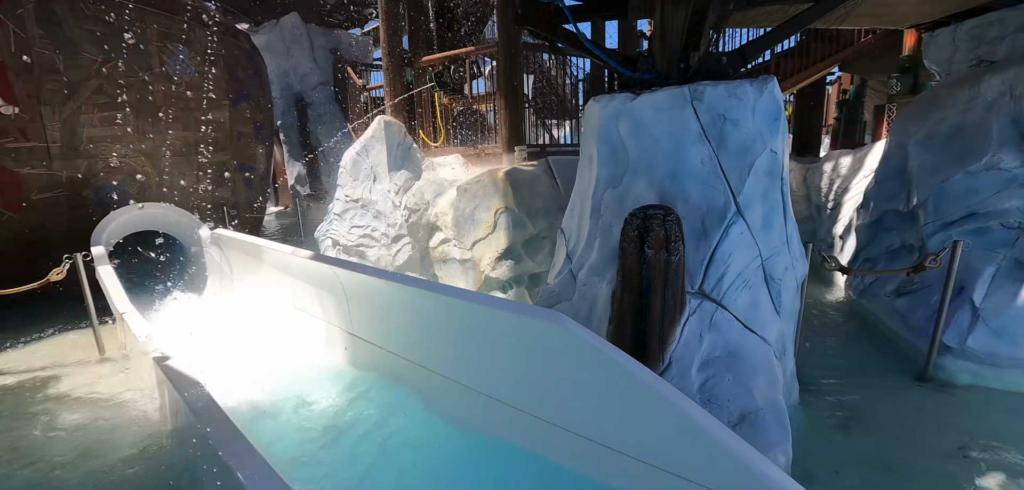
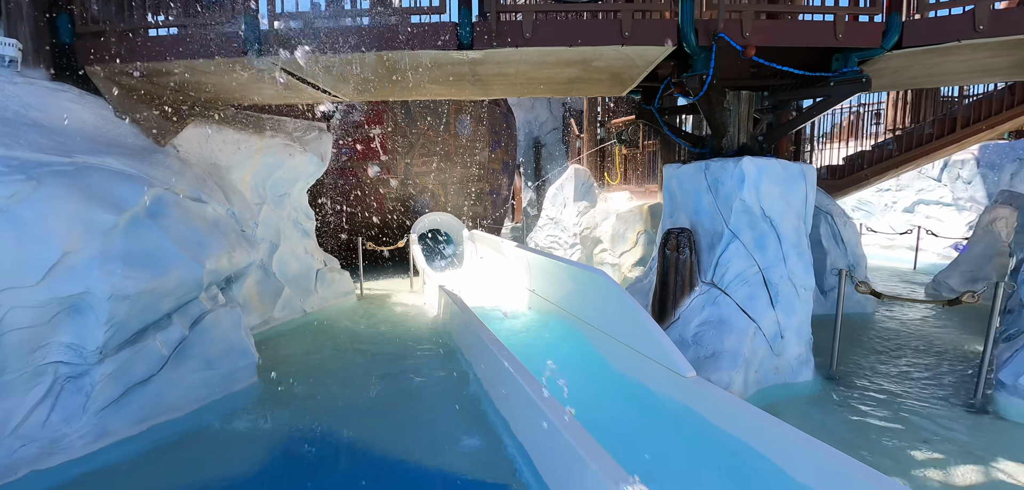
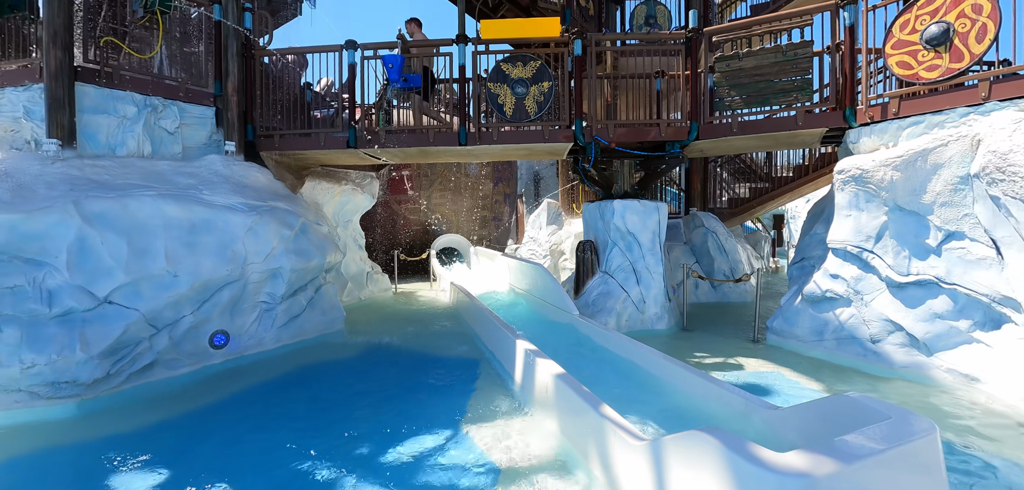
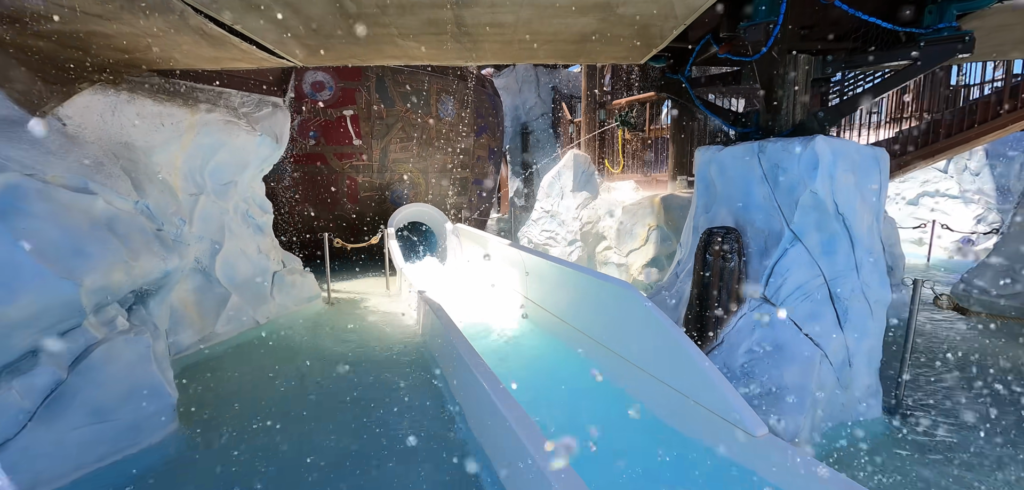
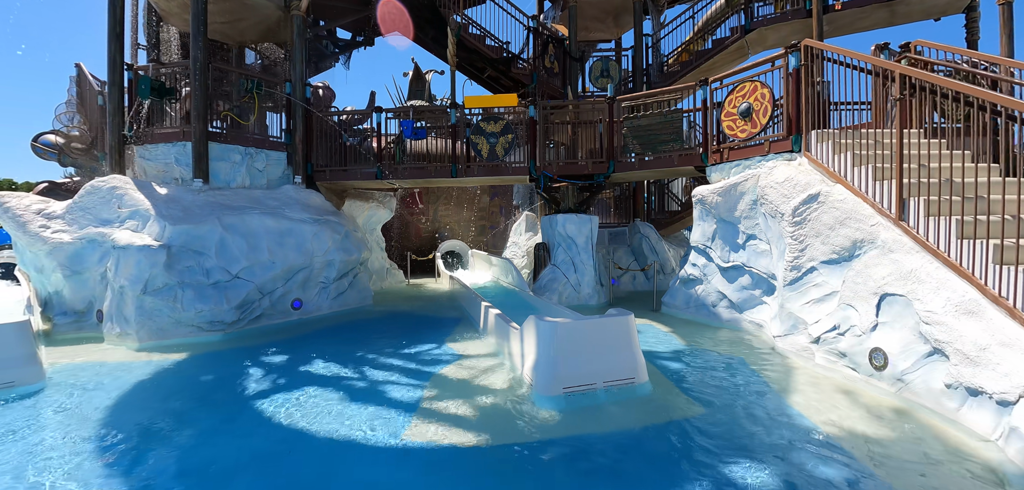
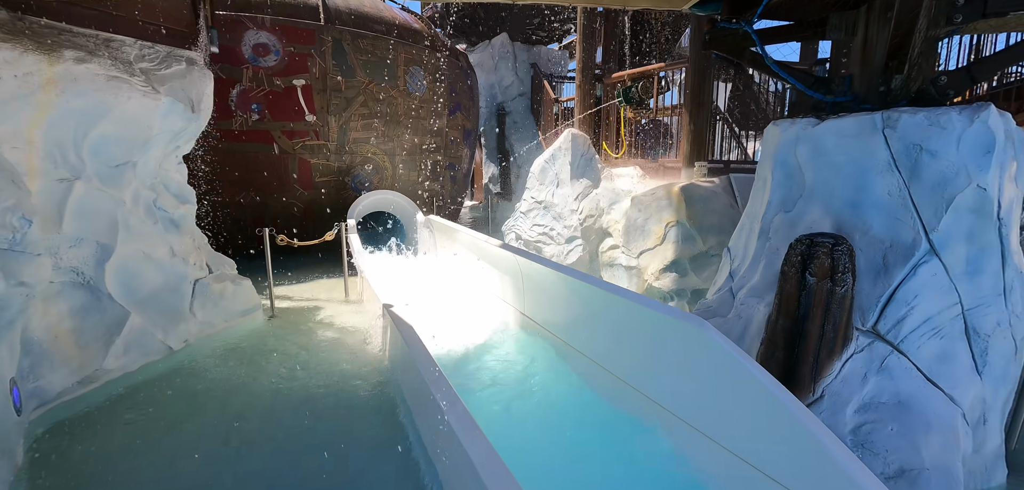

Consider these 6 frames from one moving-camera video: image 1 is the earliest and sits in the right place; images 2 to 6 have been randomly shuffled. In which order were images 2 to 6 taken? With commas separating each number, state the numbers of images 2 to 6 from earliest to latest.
6, 4, 2, 3, 5
